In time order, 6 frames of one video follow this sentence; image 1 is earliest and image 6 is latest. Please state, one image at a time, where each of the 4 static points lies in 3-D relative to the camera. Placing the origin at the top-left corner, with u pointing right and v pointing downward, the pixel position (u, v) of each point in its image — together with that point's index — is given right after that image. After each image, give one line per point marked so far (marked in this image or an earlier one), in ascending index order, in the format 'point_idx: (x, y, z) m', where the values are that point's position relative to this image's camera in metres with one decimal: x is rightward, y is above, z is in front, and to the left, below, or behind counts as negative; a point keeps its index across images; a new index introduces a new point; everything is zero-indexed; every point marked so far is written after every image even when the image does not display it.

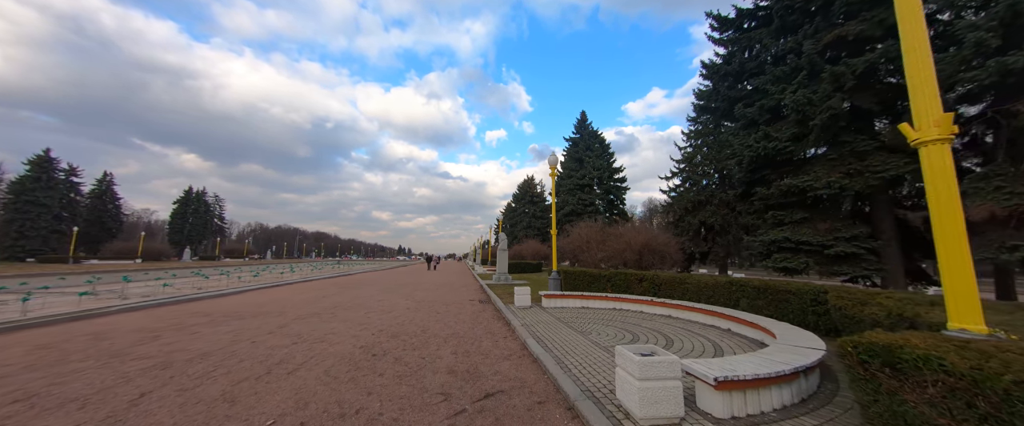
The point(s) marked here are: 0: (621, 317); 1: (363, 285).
0: (+2.8, -2.7, +7.7) m
1: (-8.2, -4.0, +16.2) m
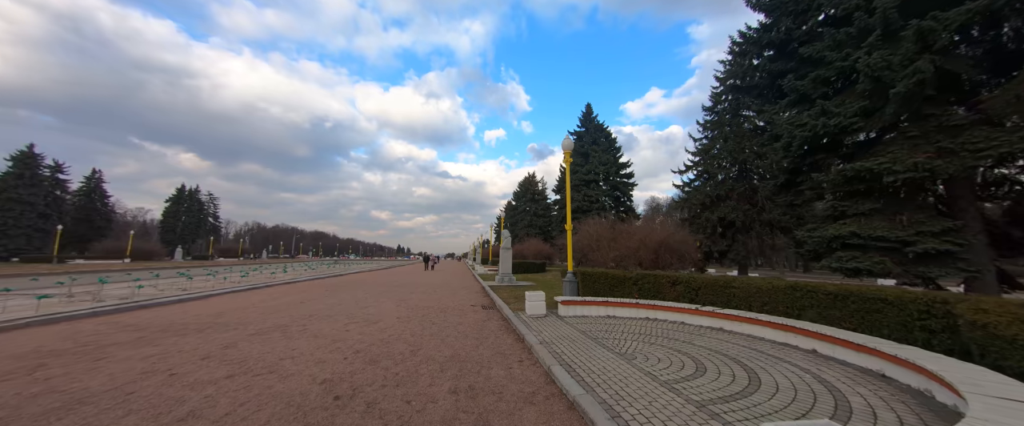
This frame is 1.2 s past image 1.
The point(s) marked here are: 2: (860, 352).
0: (+3.1, -2.5, +6.1) m
1: (-7.9, -3.7, +14.6) m
2: (+5.0, -2.0, +4.3) m
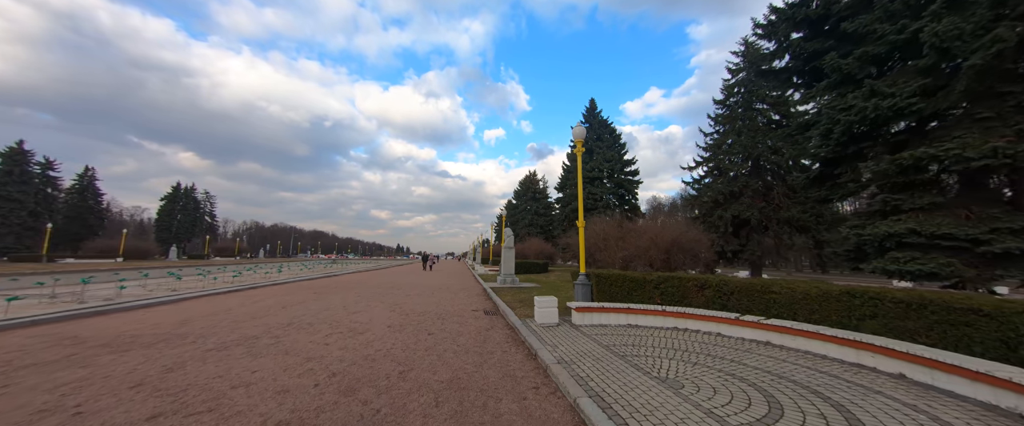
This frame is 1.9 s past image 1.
0: (+3.3, -2.3, +5.2) m
1: (-7.8, -3.5, +13.6) m
2: (+5.2, -1.9, +3.3) m
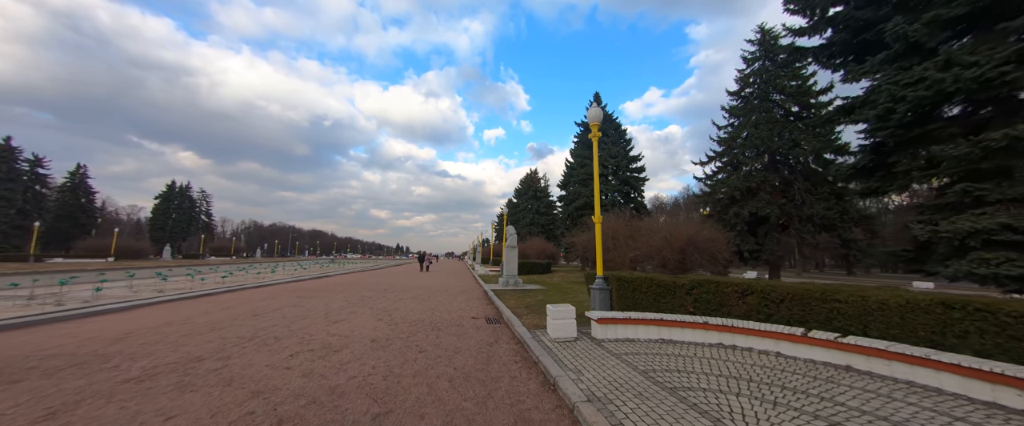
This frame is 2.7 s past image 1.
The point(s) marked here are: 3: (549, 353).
0: (+3.4, -2.2, +4.0) m
1: (-7.6, -3.4, +12.5) m
2: (+5.3, -1.7, +2.2) m
3: (+0.6, -2.4, +5.1) m
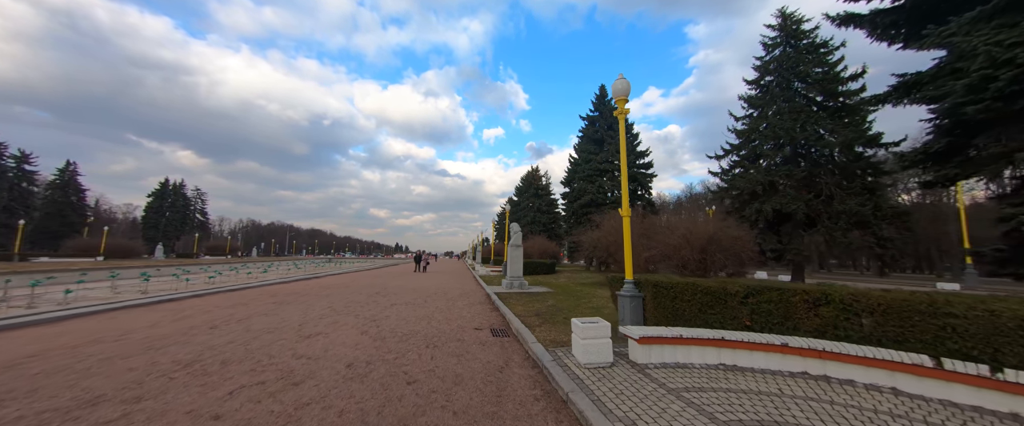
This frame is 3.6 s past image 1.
0: (+3.7, -2.0, +2.7) m
1: (-7.4, -3.2, +11.2) m
2: (+5.6, -1.6, +0.9) m
3: (+0.9, -2.2, +3.8) m
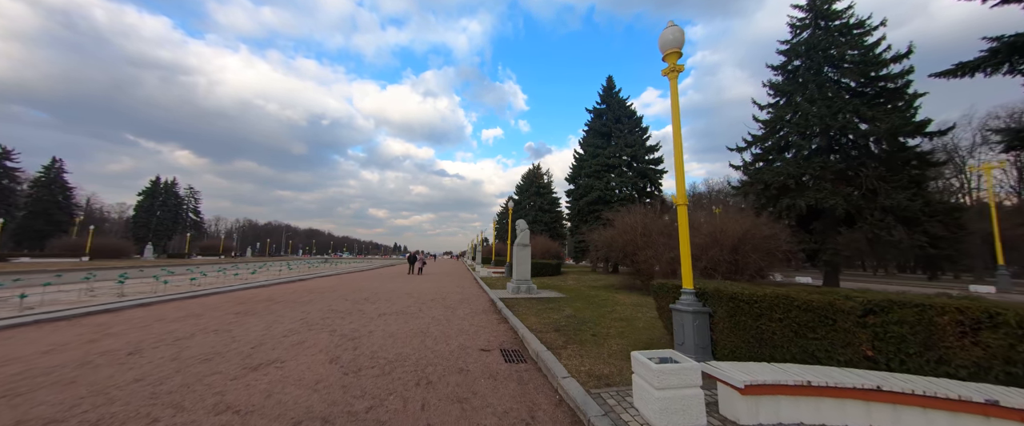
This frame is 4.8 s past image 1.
0: (+4.0, -1.8, +1.2) m
1: (-7.1, -2.9, +9.6) m
2: (+5.9, -1.4, -0.6) m
3: (+1.2, -2.0, +2.3) m
